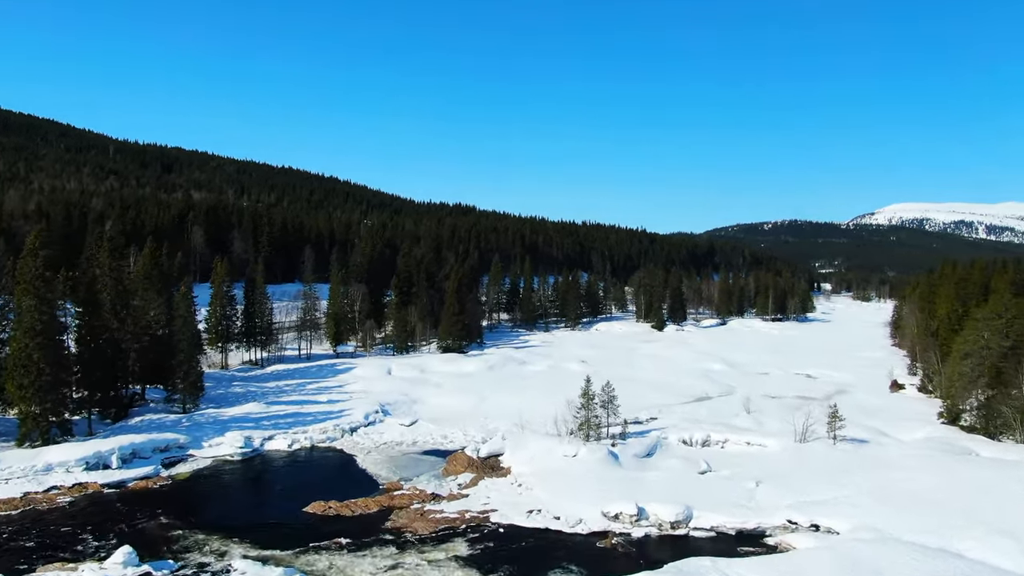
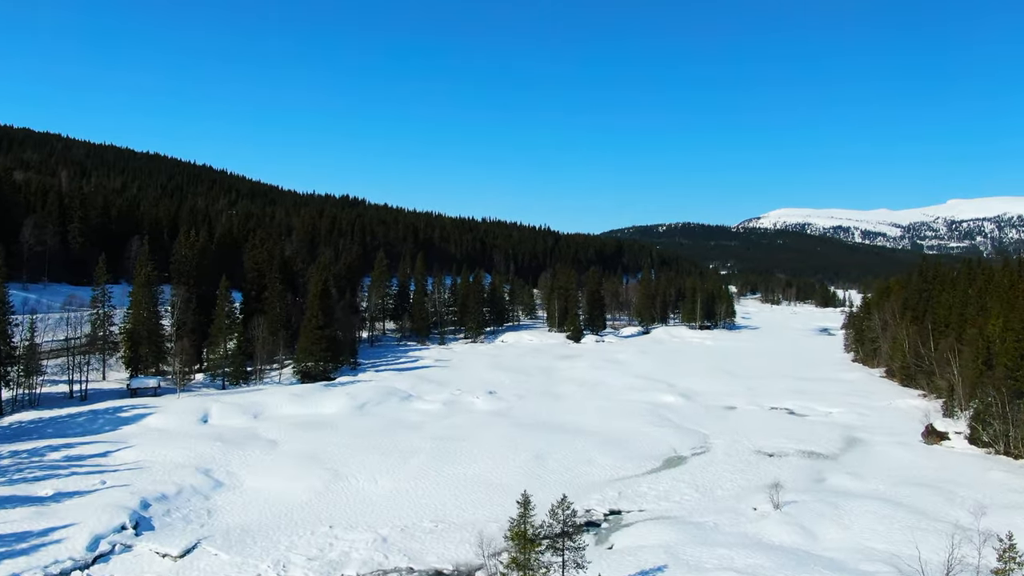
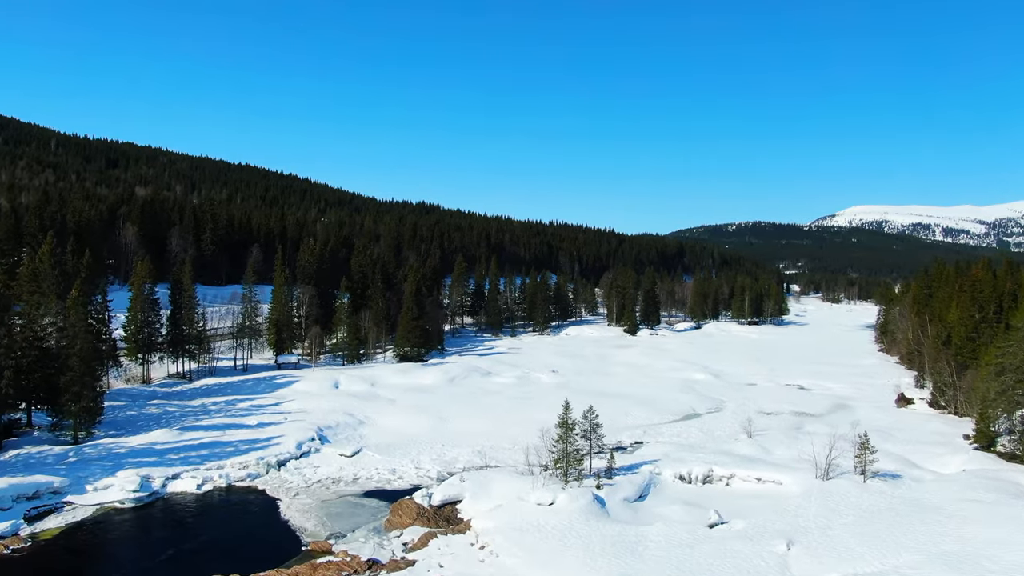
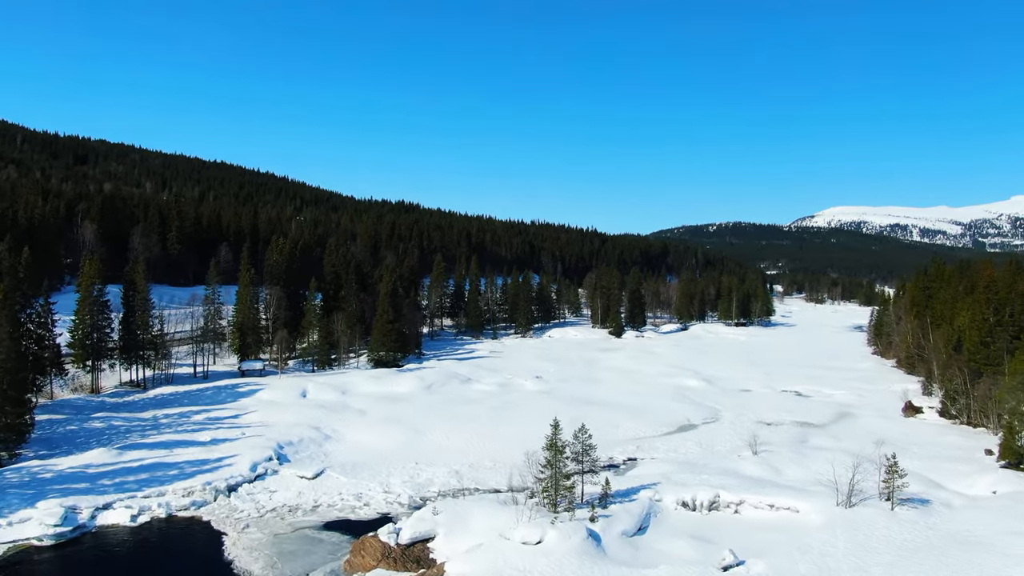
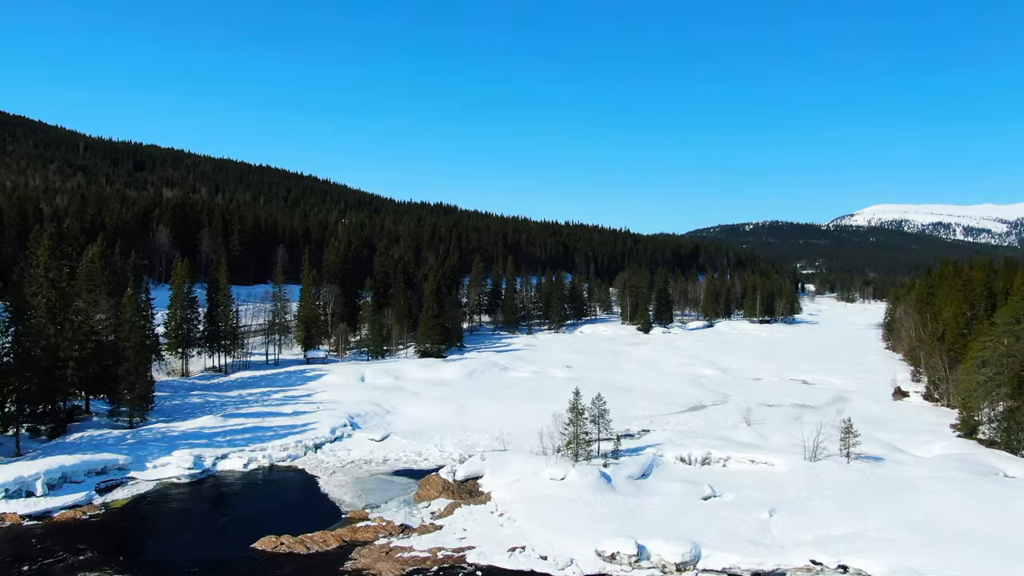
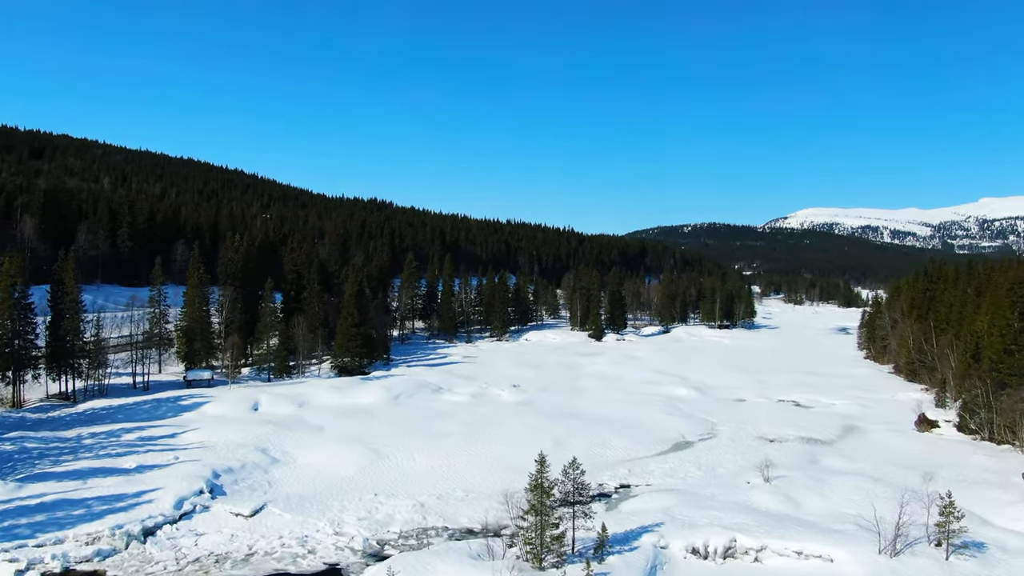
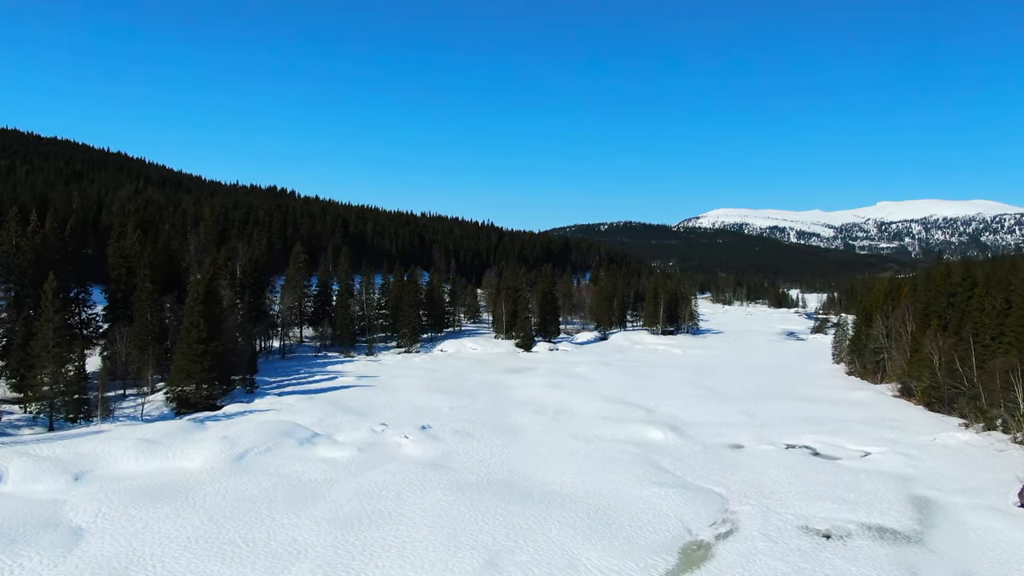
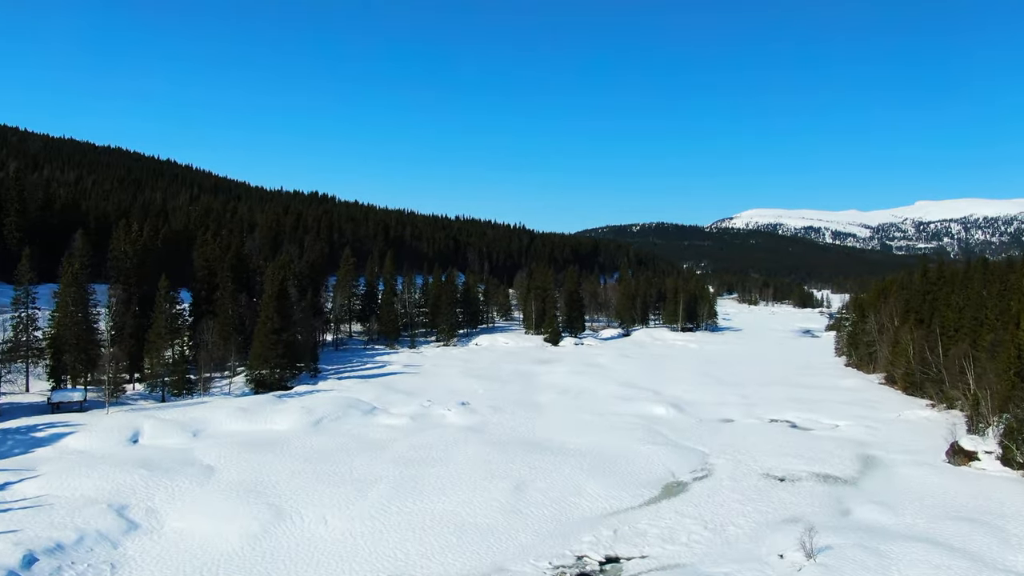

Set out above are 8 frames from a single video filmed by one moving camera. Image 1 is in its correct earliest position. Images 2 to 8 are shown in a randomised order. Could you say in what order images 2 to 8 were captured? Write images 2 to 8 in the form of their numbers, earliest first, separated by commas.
5, 3, 4, 6, 2, 8, 7
